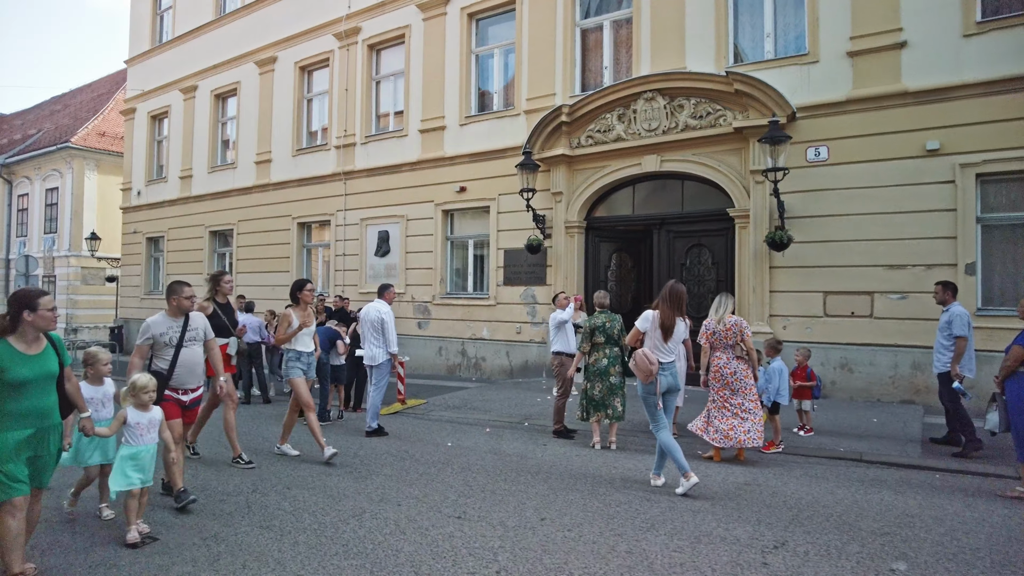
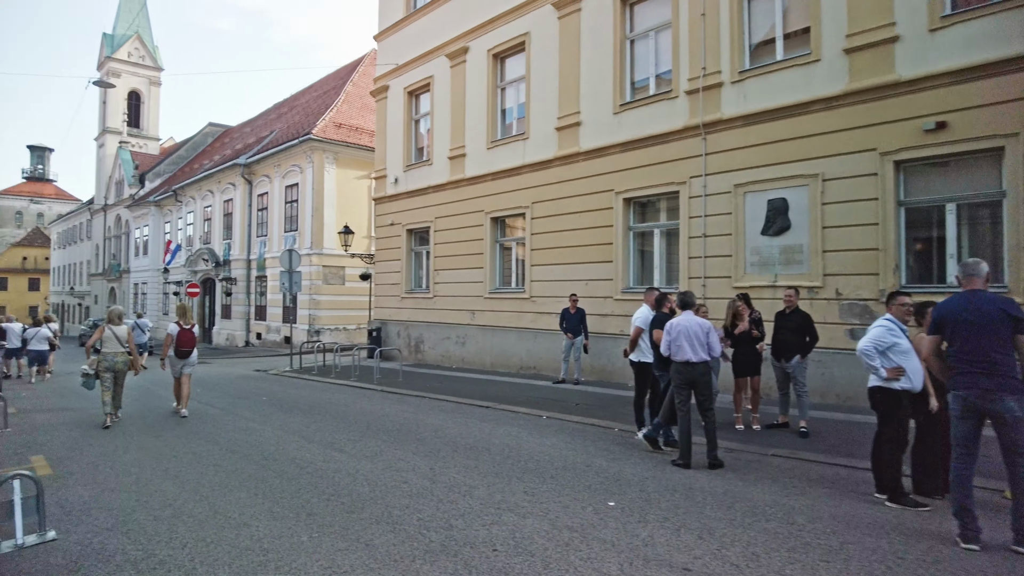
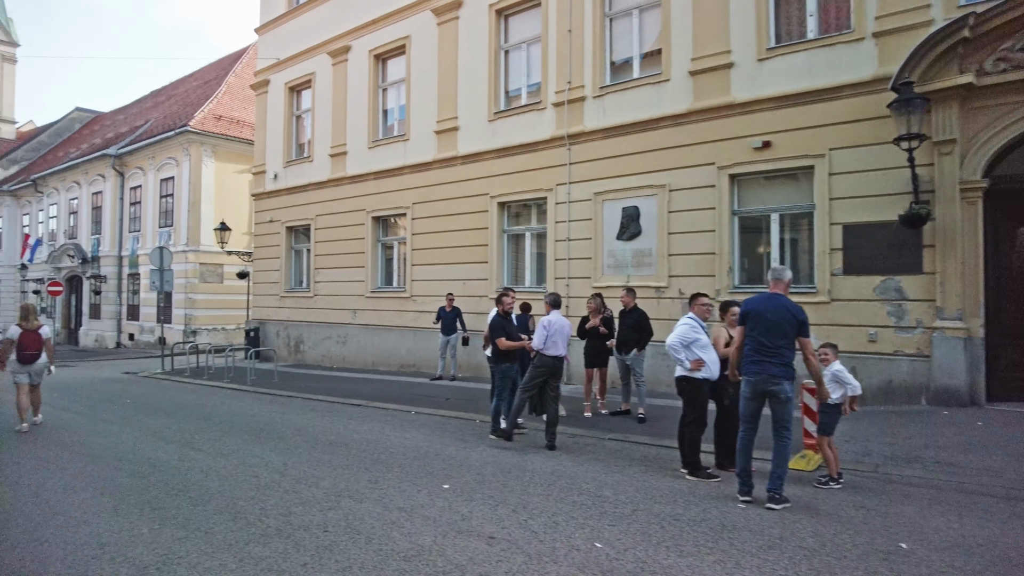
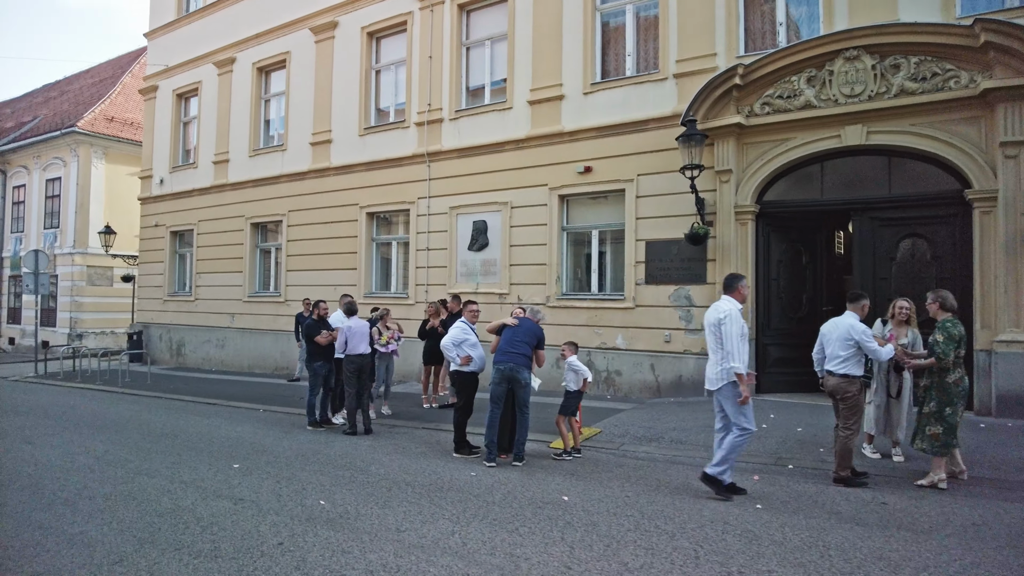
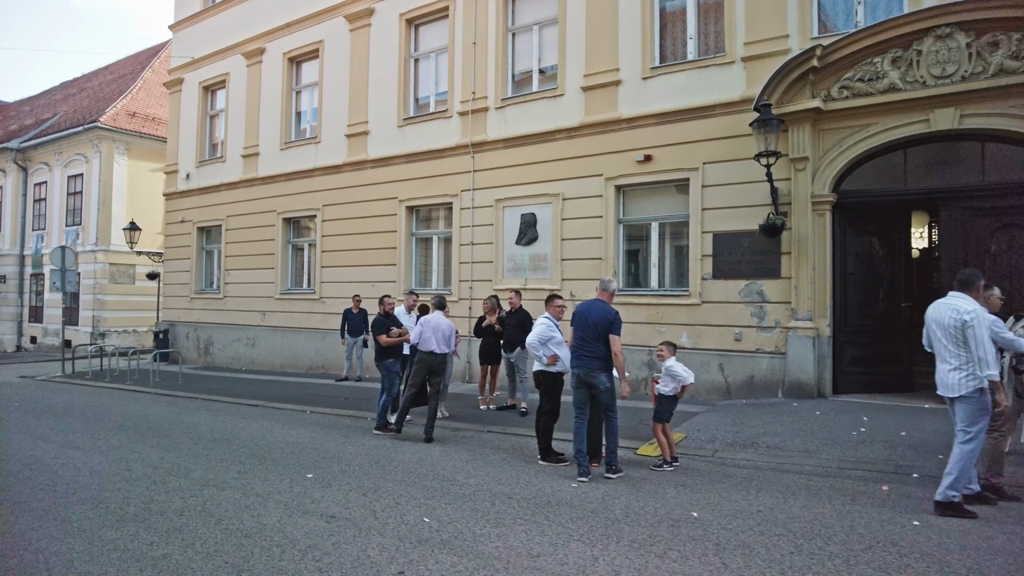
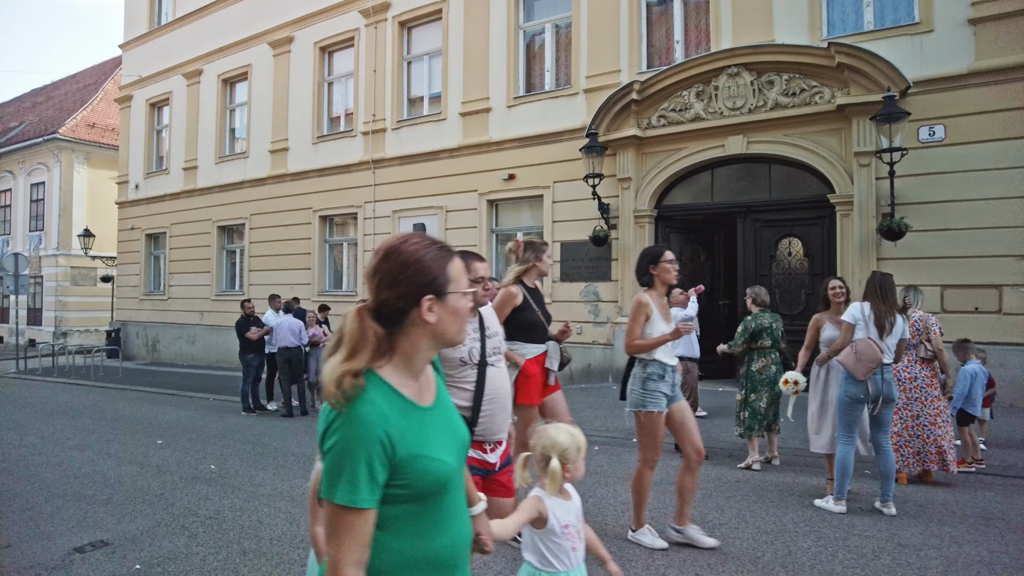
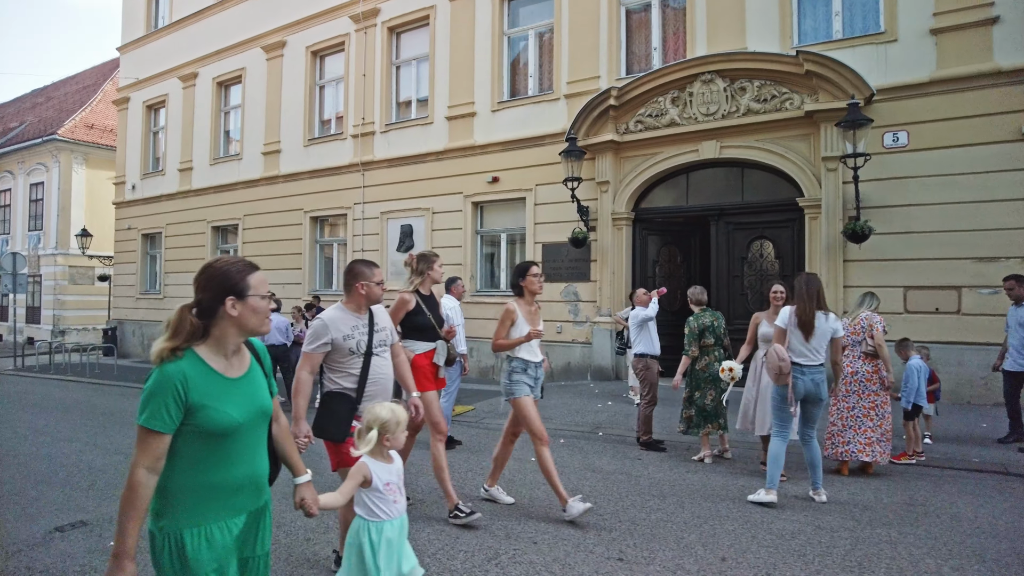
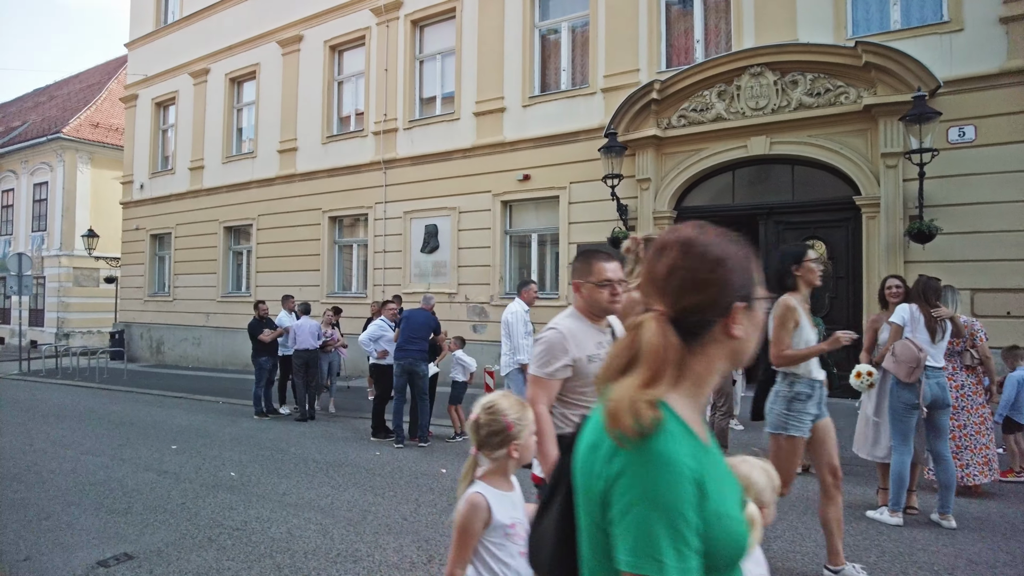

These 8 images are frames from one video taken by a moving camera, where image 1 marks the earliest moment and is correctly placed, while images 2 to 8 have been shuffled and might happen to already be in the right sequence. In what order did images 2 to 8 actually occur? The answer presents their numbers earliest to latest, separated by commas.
7, 6, 8, 4, 5, 3, 2
